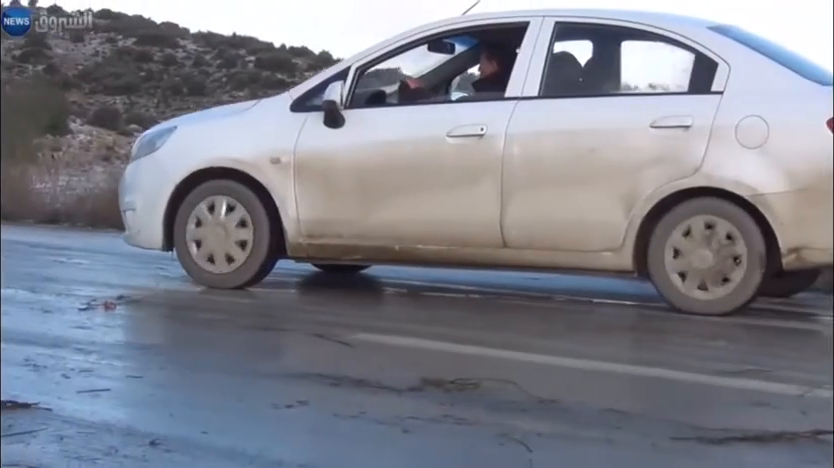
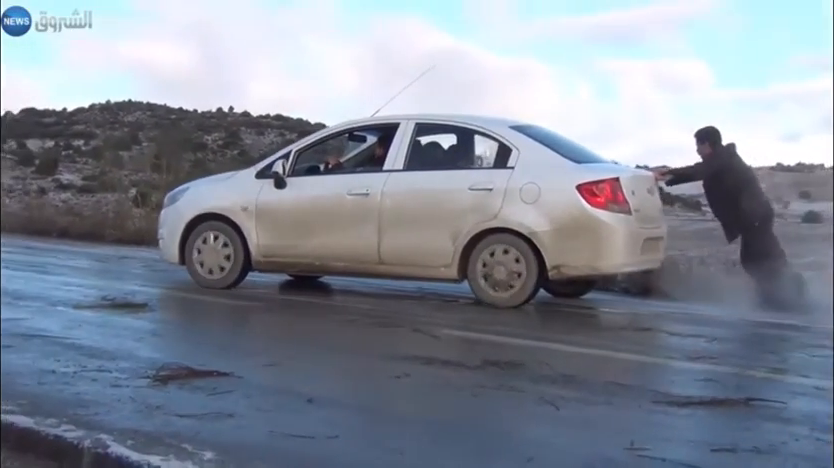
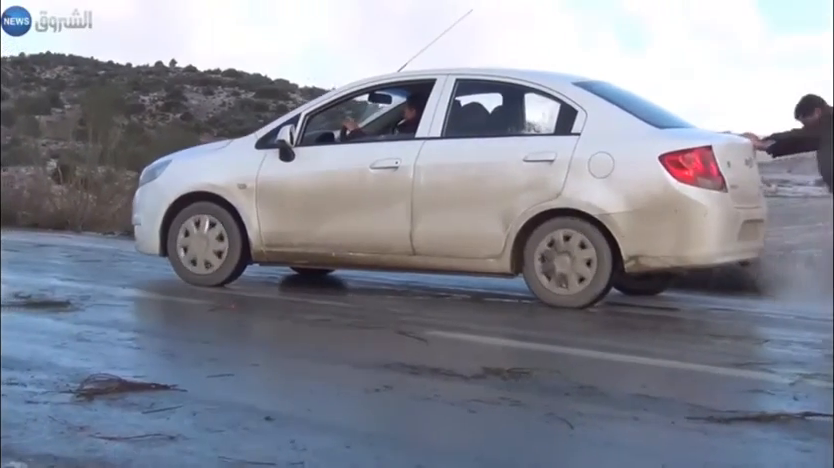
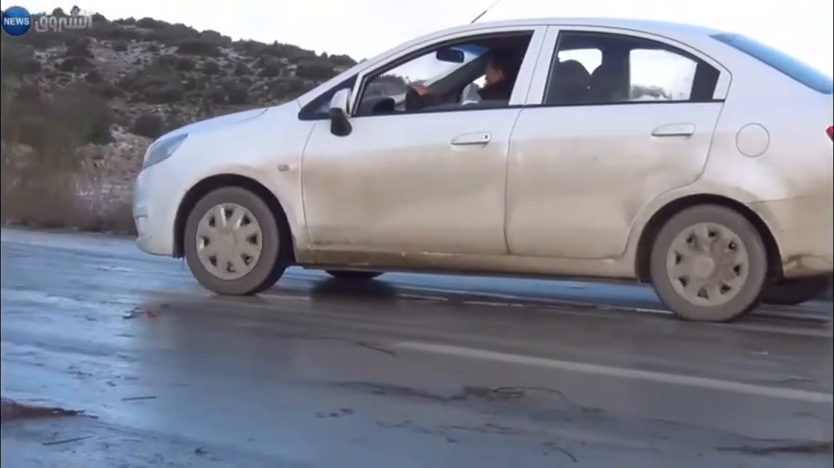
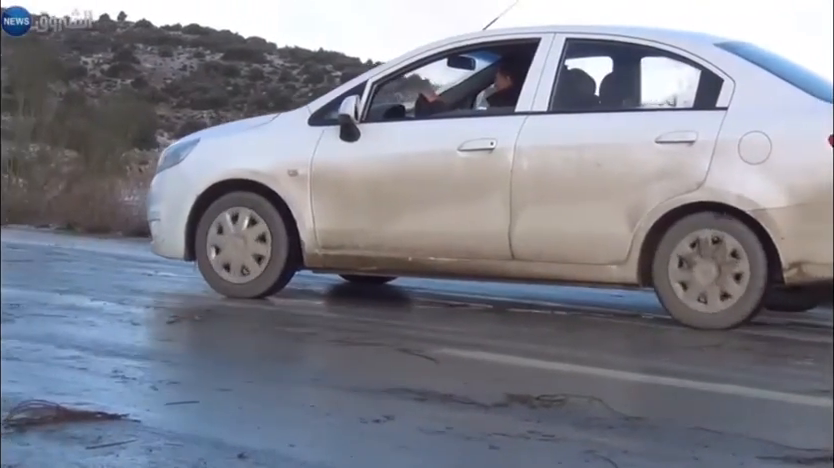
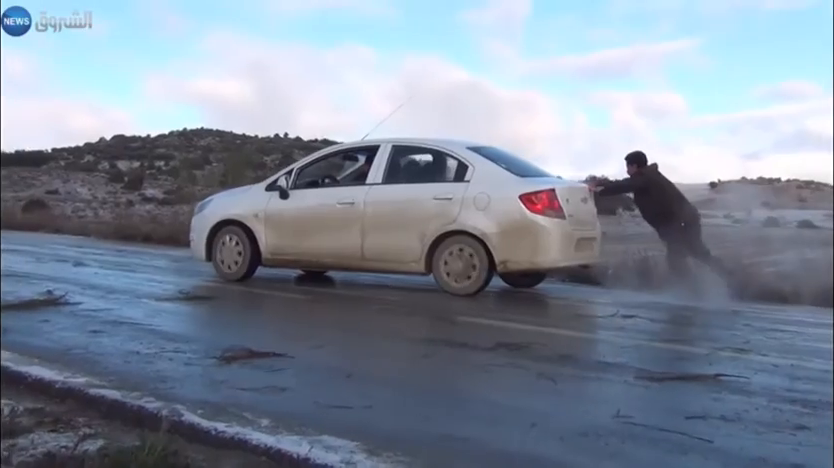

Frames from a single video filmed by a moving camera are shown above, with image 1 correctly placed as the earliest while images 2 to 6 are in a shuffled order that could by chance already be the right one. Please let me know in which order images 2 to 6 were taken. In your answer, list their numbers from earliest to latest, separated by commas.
4, 5, 3, 2, 6
